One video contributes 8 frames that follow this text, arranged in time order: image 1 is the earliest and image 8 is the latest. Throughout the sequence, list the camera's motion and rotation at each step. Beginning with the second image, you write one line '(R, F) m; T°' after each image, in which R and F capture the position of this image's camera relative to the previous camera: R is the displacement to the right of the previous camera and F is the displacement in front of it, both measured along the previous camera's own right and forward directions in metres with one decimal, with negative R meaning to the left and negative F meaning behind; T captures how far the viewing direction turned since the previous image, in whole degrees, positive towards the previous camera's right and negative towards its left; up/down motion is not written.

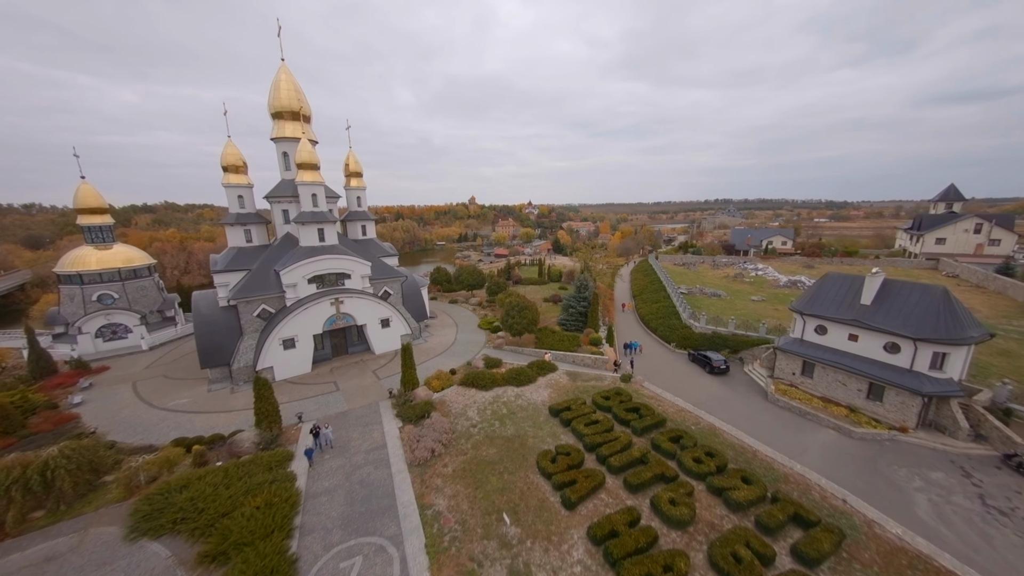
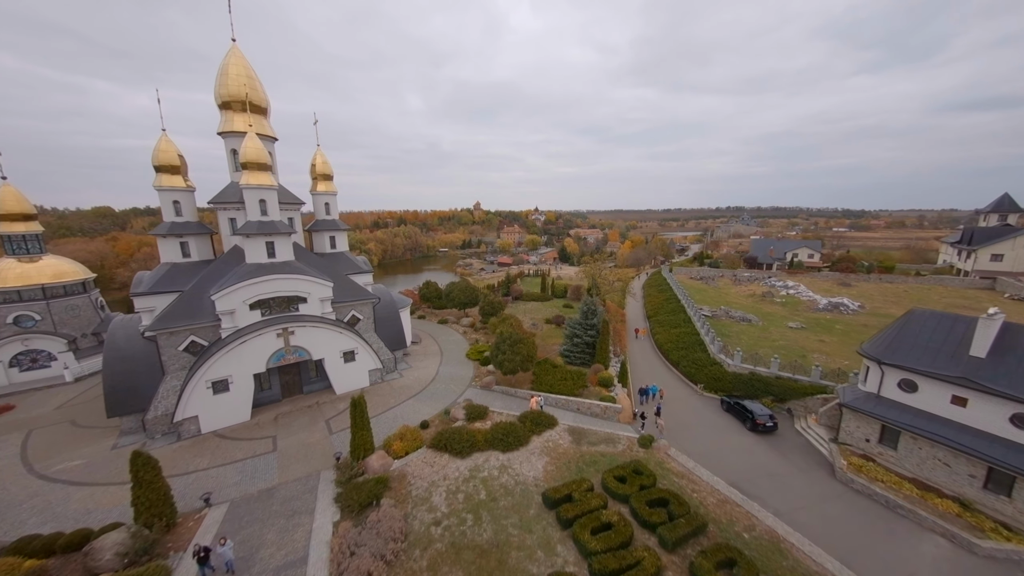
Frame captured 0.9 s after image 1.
(+0.8, +4.3) m; -1°
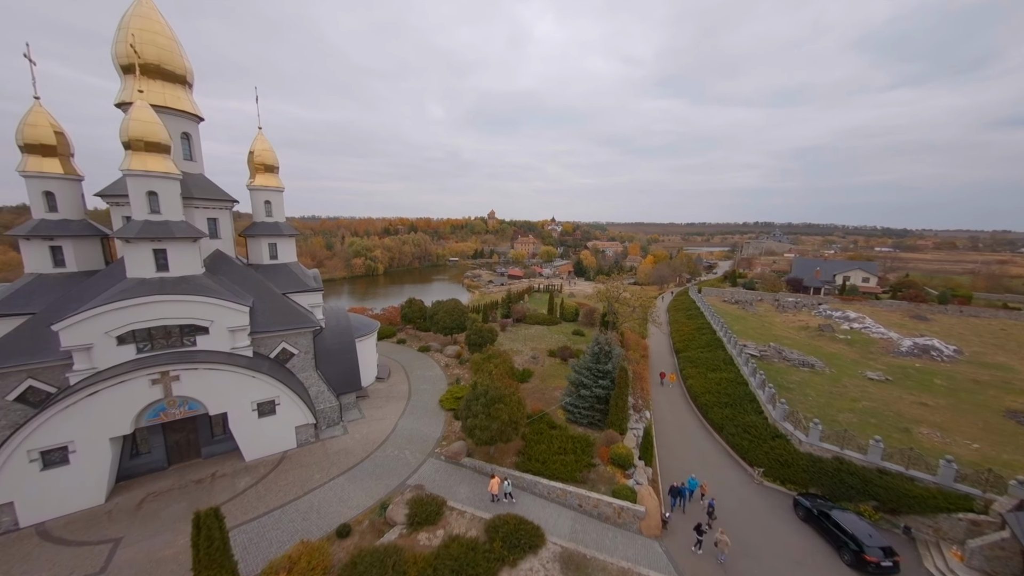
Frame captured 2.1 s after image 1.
(+1.4, +5.6) m; -3°
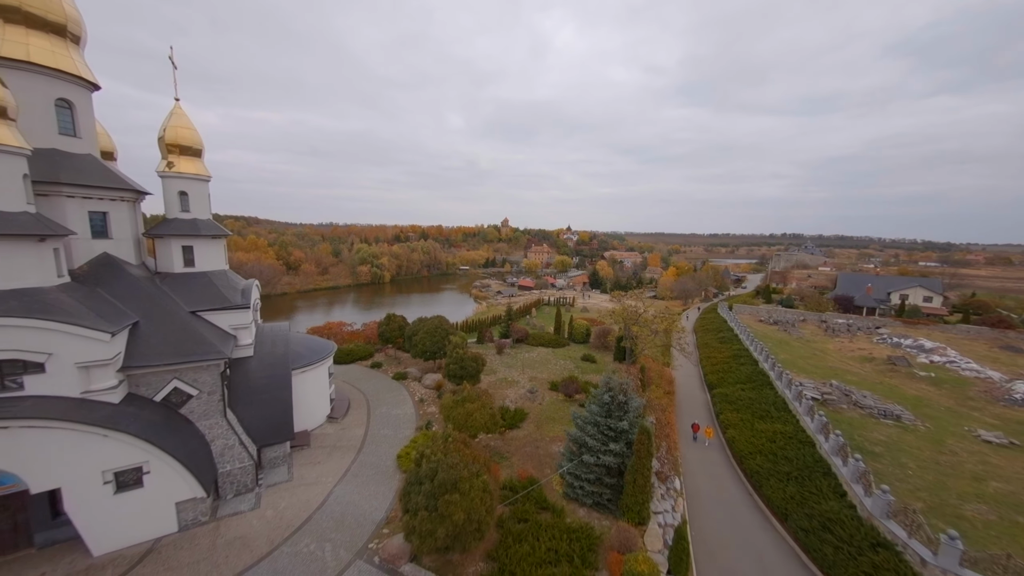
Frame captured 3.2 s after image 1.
(+1.3, +4.6) m; -3°
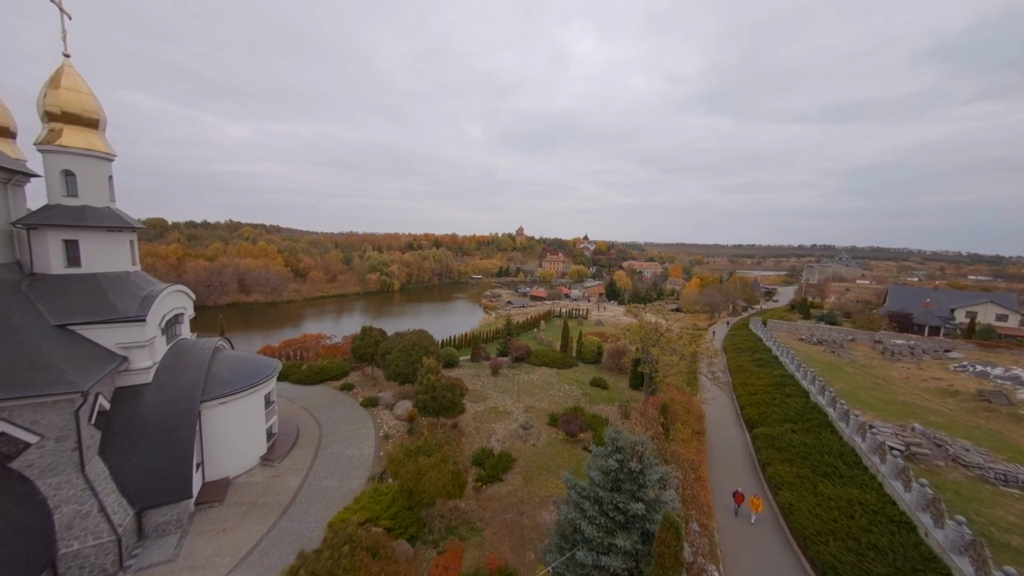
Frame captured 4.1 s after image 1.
(+1.3, +3.7) m; -3°
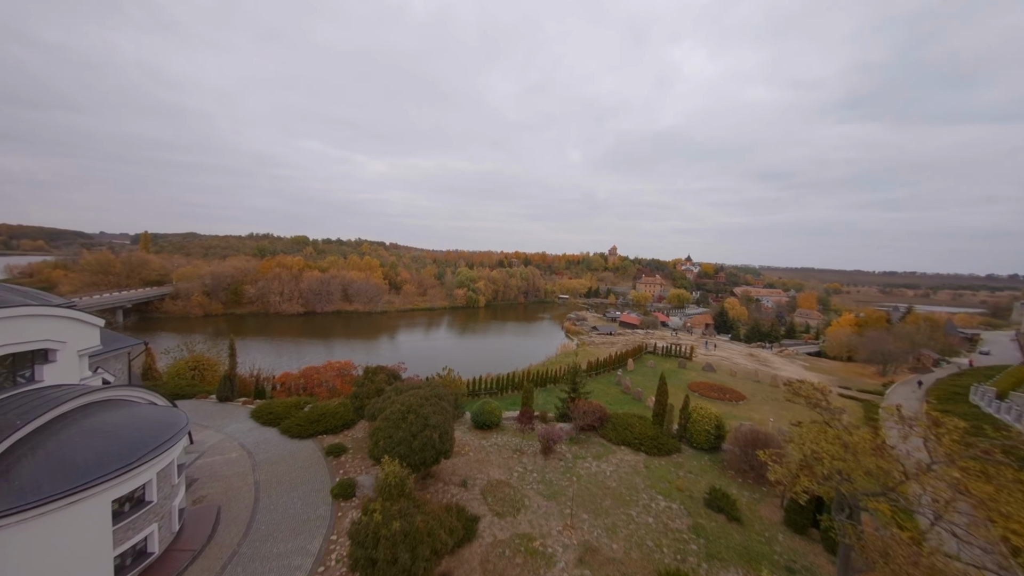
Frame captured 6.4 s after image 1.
(+1.1, +7.8) m; -15°
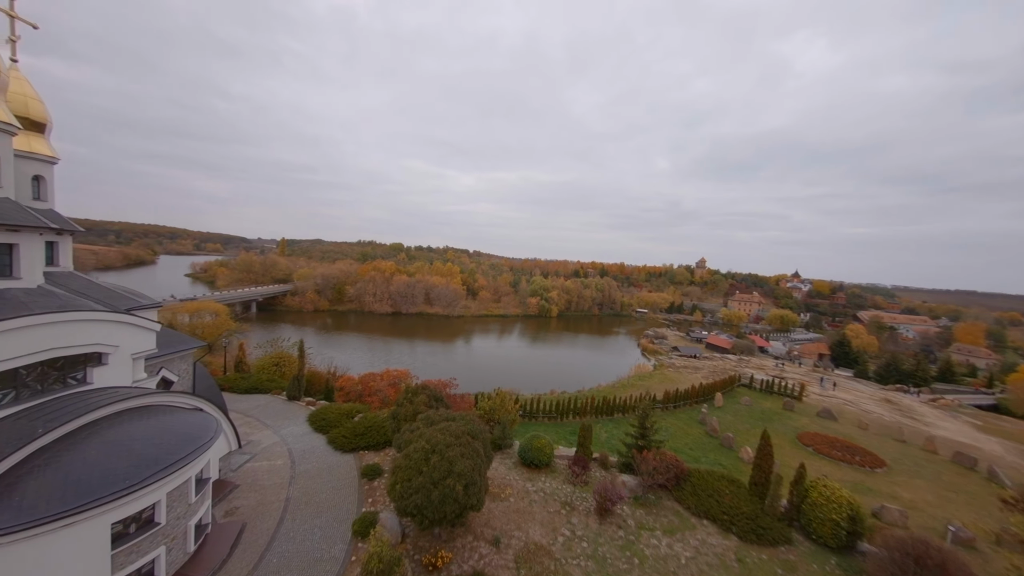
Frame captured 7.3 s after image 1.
(+0.7, +2.3) m; -12°
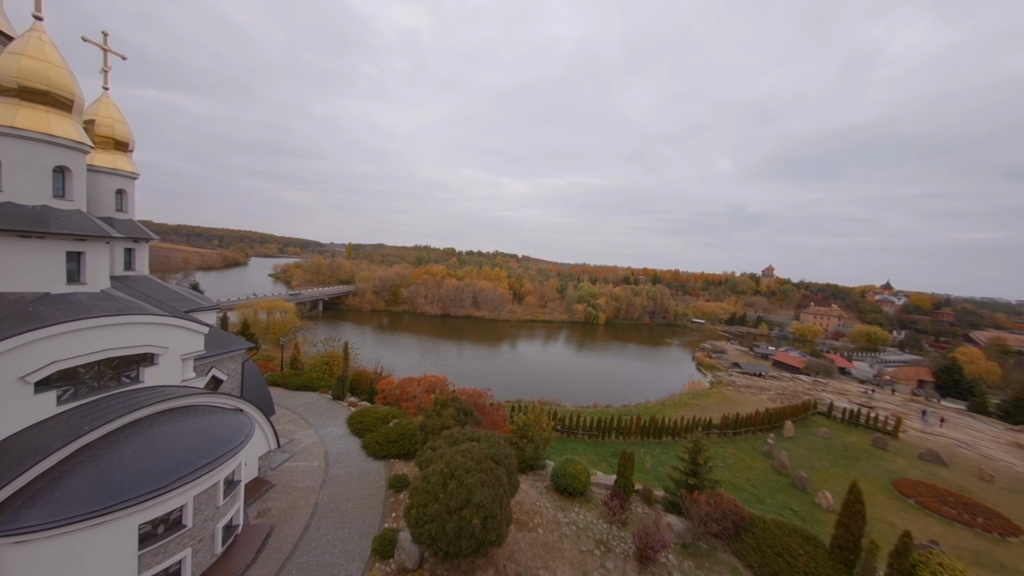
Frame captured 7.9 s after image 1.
(+0.5, +0.9) m; -8°
